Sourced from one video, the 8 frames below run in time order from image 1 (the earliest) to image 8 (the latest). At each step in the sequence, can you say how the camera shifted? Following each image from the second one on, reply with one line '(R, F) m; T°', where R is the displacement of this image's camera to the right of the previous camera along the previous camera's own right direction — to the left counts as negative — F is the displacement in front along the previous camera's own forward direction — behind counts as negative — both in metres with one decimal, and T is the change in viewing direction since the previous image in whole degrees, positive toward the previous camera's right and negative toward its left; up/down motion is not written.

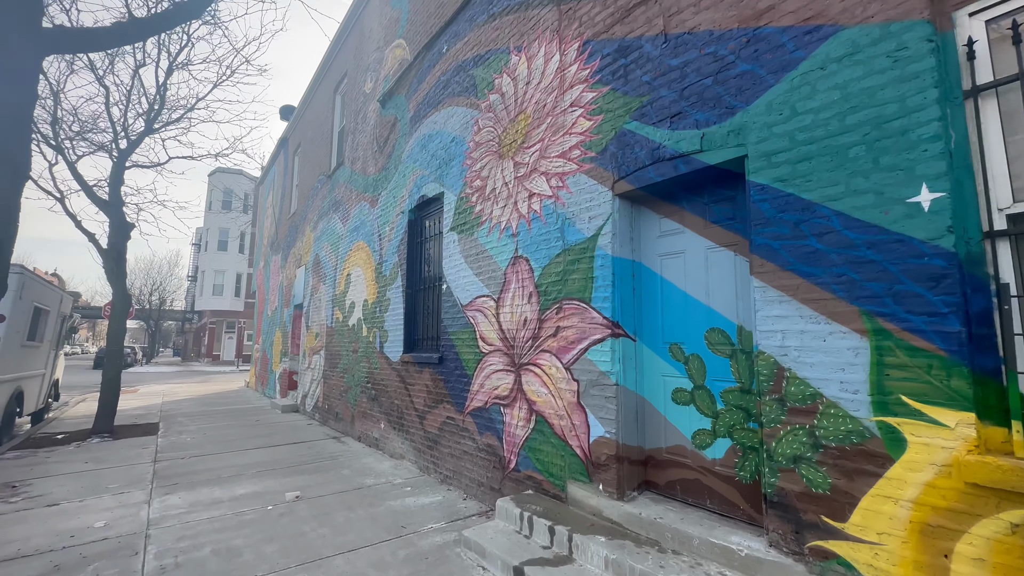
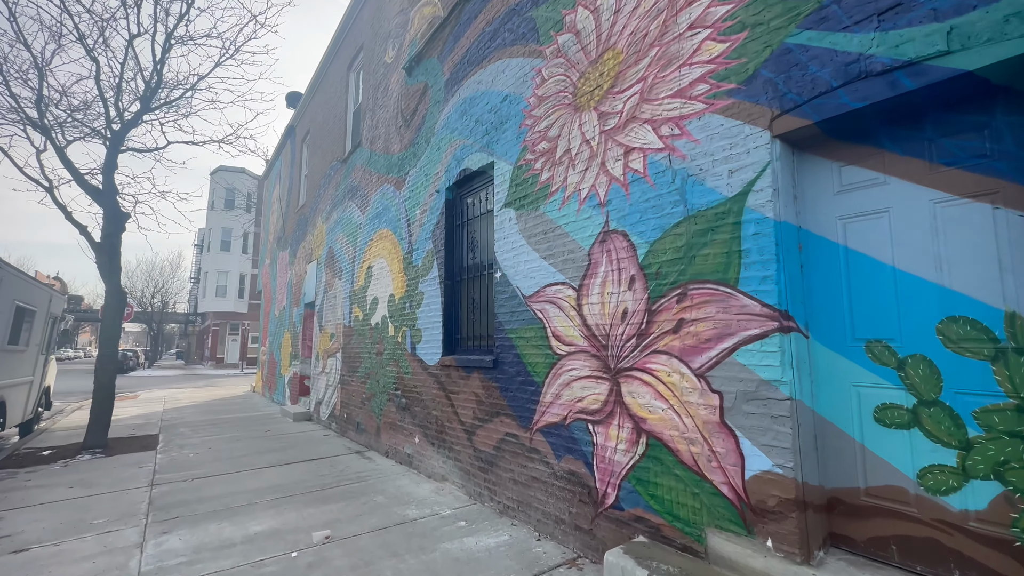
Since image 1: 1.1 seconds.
(-0.7, +1.0) m; 0°
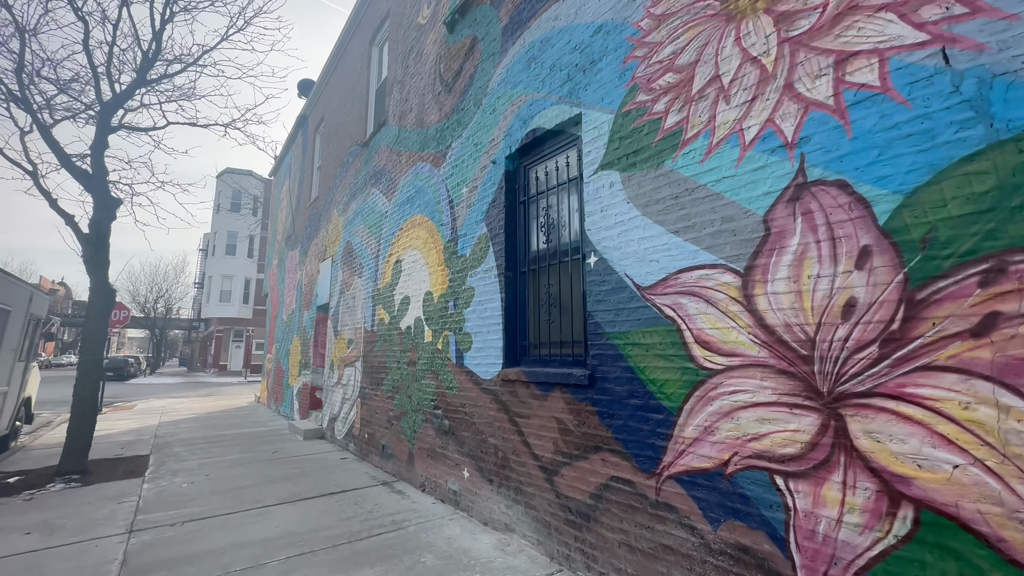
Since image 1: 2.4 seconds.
(-0.7, +1.2) m; 0°
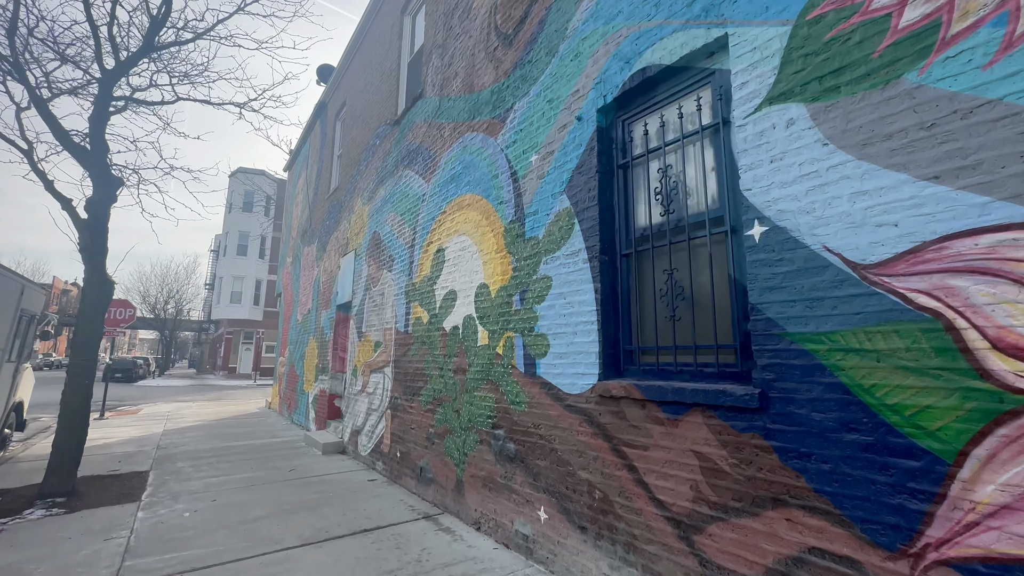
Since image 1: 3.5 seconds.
(-0.7, +1.0) m; -1°
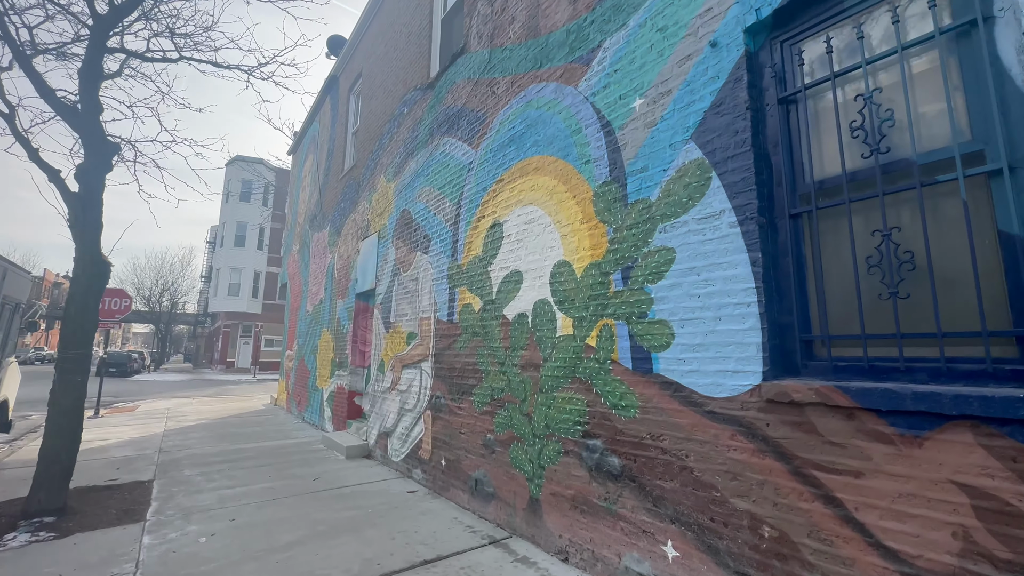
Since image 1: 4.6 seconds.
(-0.8, +0.8) m; +1°
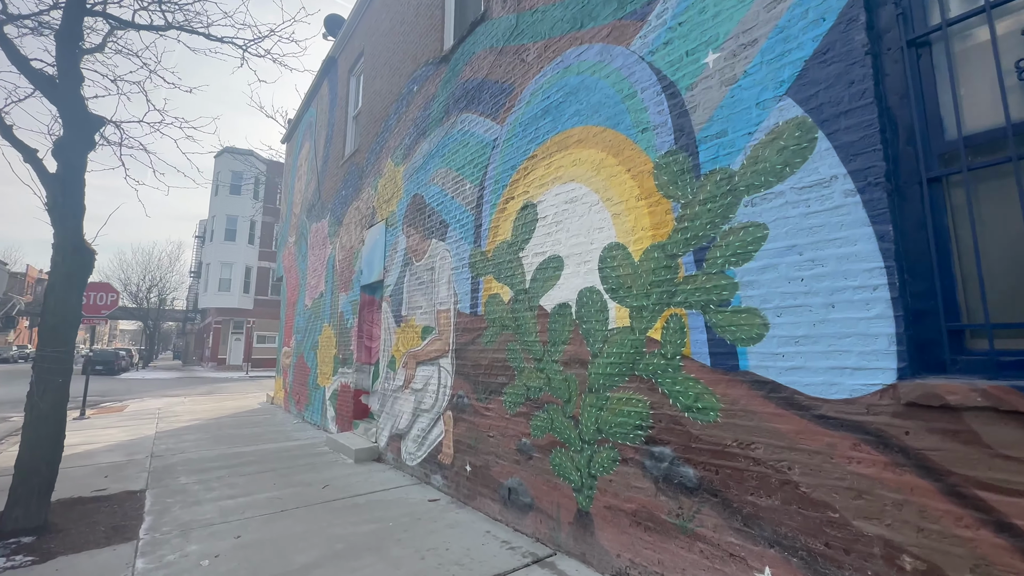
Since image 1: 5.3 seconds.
(-0.4, +0.5) m; +1°
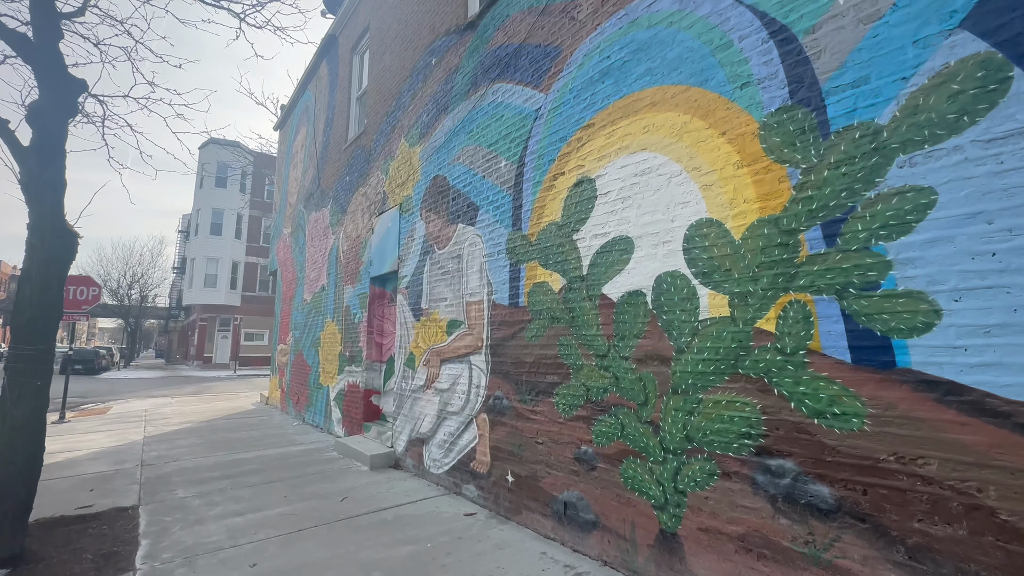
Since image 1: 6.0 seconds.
(-0.6, +0.5) m; +2°
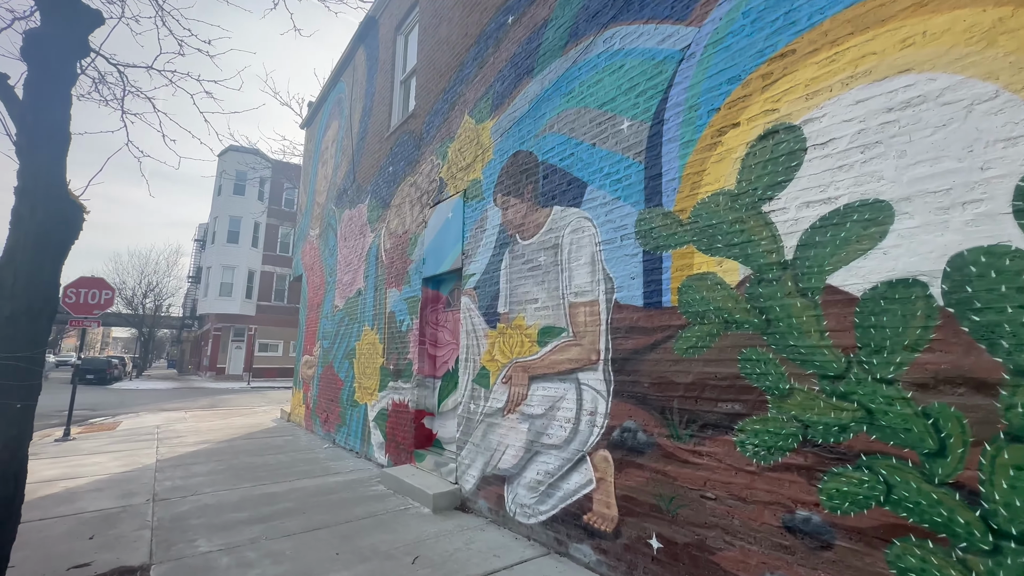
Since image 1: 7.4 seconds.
(-1.0, +1.1) m; -1°
